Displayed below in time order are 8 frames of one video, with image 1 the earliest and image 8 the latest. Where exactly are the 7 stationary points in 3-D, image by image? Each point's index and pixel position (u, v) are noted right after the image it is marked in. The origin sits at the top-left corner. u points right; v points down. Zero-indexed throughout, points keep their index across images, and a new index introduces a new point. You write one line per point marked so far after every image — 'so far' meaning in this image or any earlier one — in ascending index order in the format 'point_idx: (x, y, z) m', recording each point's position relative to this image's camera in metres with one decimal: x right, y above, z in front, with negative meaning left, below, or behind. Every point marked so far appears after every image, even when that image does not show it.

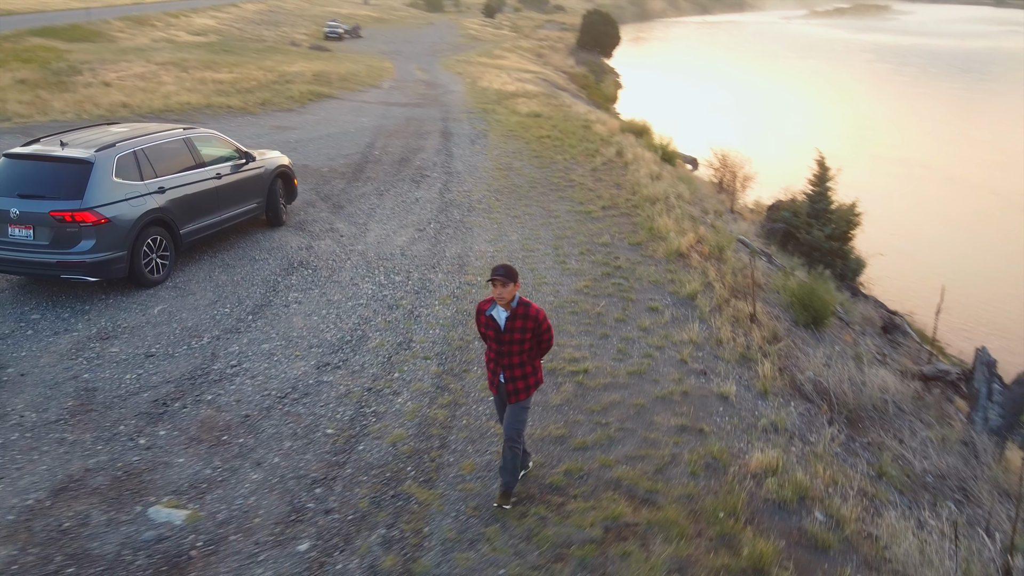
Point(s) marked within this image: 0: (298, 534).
0: (-1.3, -1.4, +4.8) m
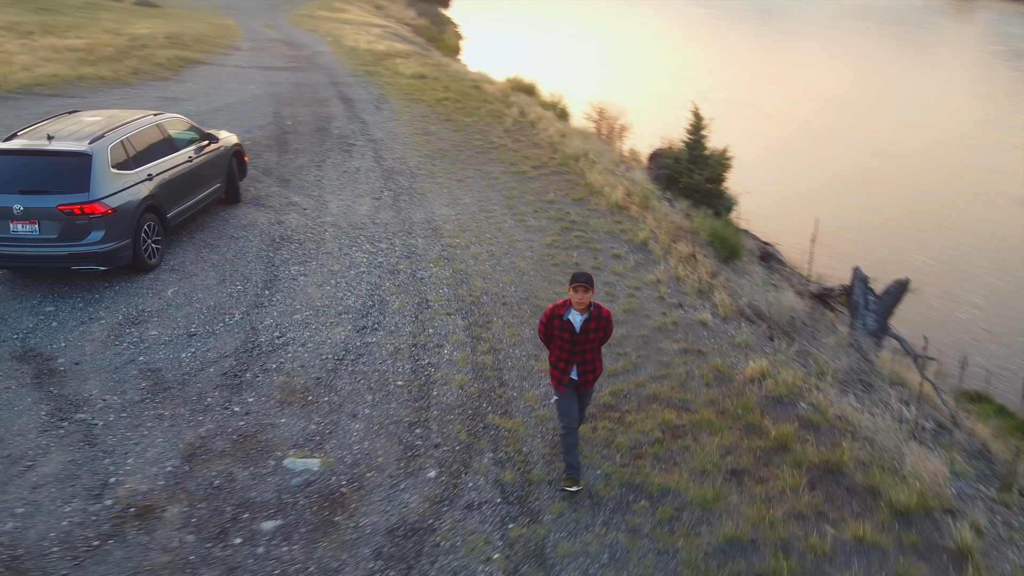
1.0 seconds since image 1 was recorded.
0: (-0.6, -1.3, +5.8) m
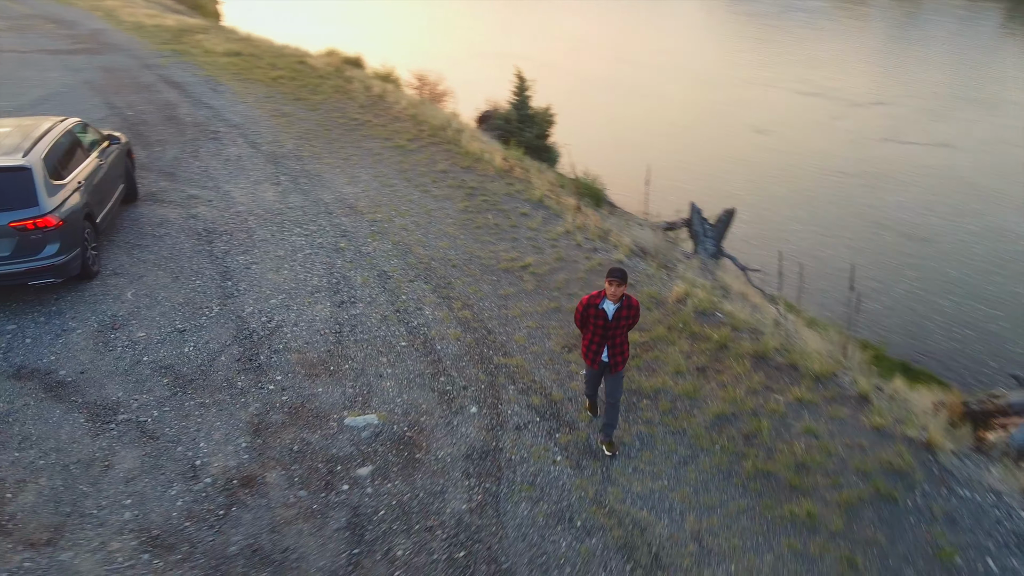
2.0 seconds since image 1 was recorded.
0: (-0.4, -1.0, +6.9) m
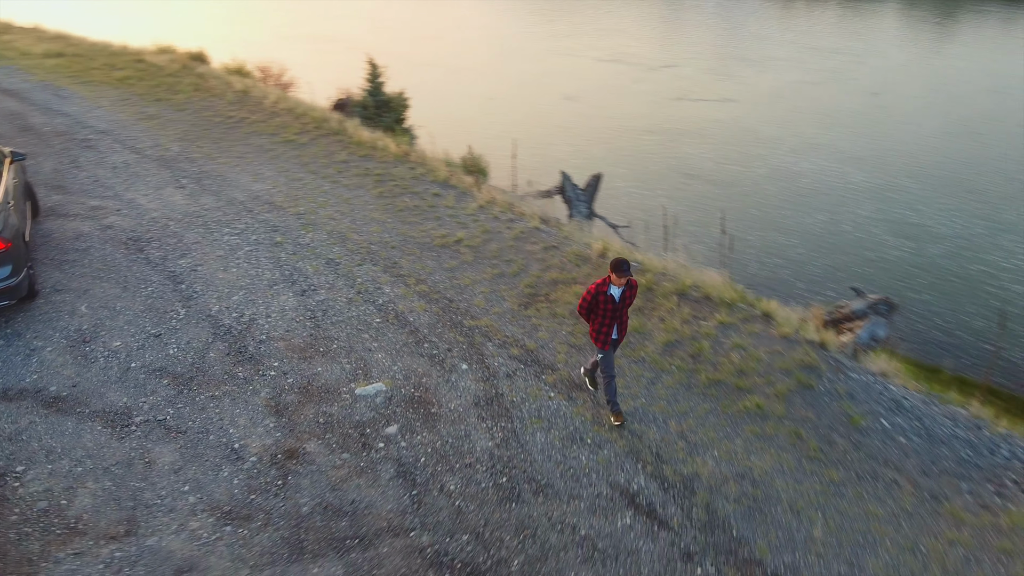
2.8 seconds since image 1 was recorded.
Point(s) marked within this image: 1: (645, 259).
0: (-0.6, -0.7, +7.9) m
1: (+1.7, +0.4, +10.2) m
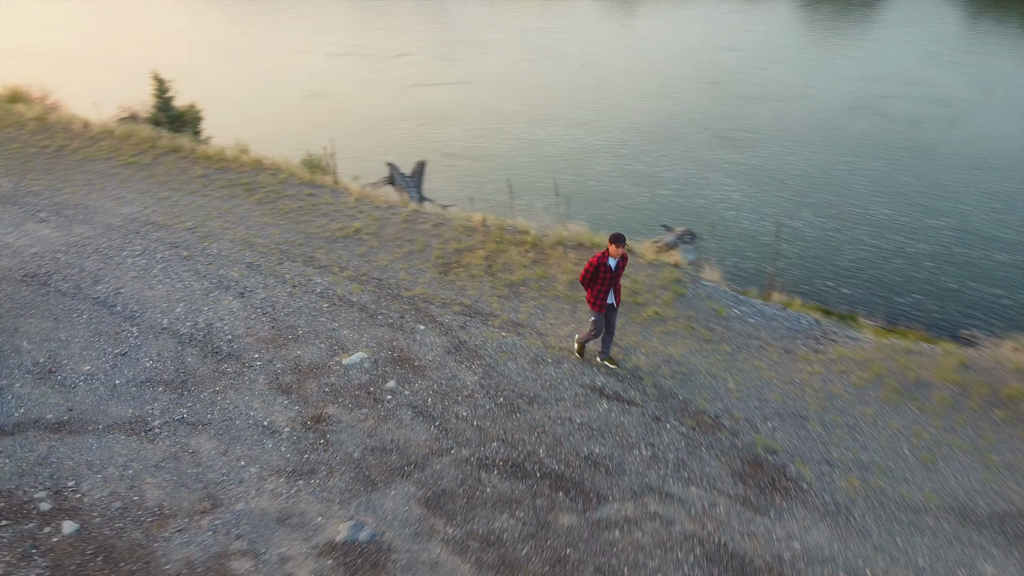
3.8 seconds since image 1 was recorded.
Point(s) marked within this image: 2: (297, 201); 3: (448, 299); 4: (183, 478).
0: (-1.1, -0.4, +9.3) m
1: (+0.1, +1.0, +12.1) m
2: (-3.3, +1.3, +12.5) m
3: (-0.8, -0.1, +9.8) m
4: (-2.9, -1.7, +7.1) m
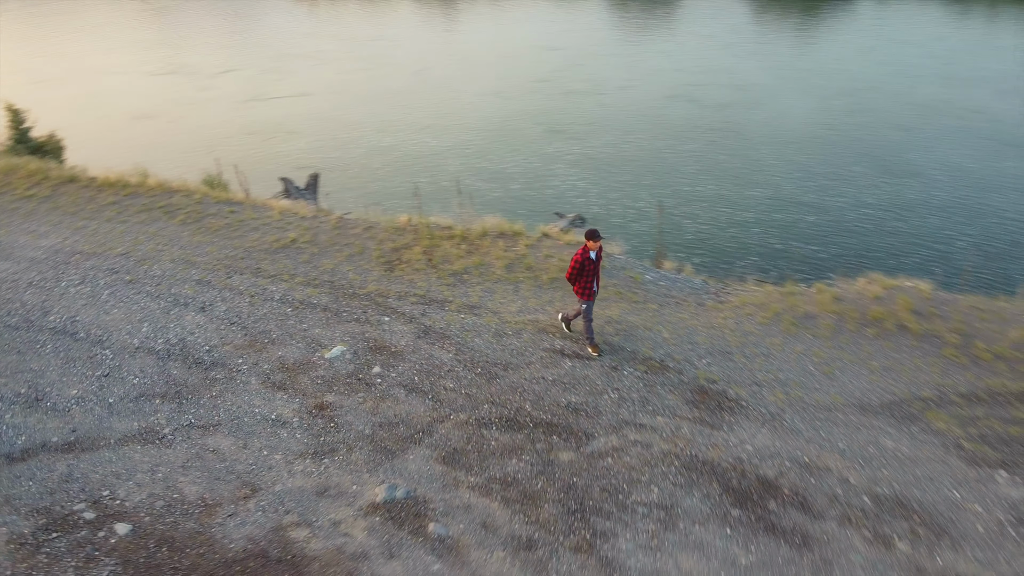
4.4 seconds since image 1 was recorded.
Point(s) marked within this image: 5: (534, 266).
0: (-1.7, -0.4, +10.2) m
1: (-1.2, +1.1, +13.2) m
2: (-4.6, +1.1, +12.9) m
3: (-1.5, -0.1, +10.8) m
4: (-2.8, -1.7, +7.7) m
5: (+0.3, +0.3, +11.5) m
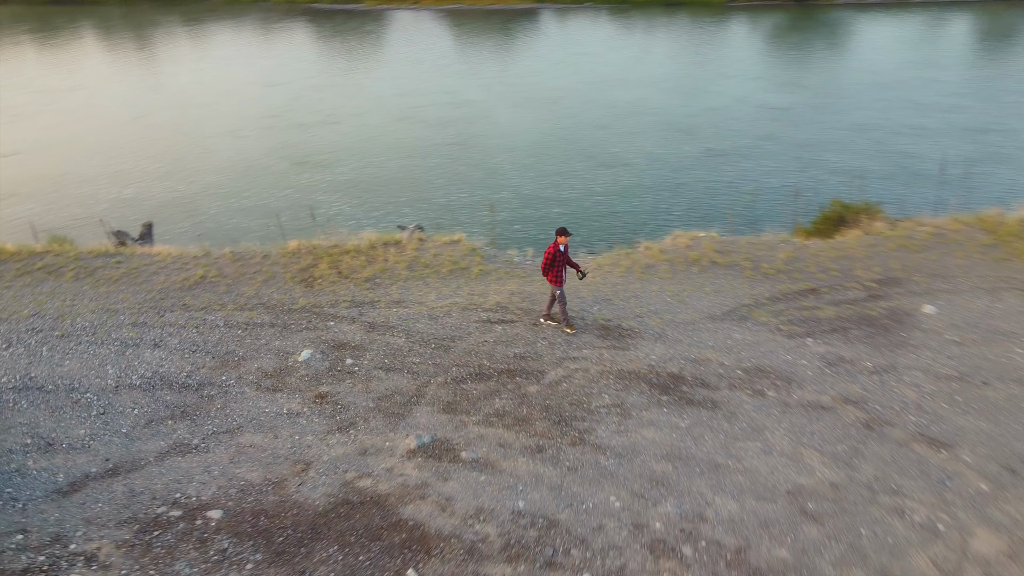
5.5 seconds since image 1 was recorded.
0: (-2.7, -0.5, +11.7) m
1: (-3.5, +0.8, +14.8) m
2: (-6.6, +0.3, +13.4) m
3: (-2.8, -0.2, +12.4) m
4: (-2.8, -1.9, +9.0) m
5: (-1.4, +0.4, +13.6) m
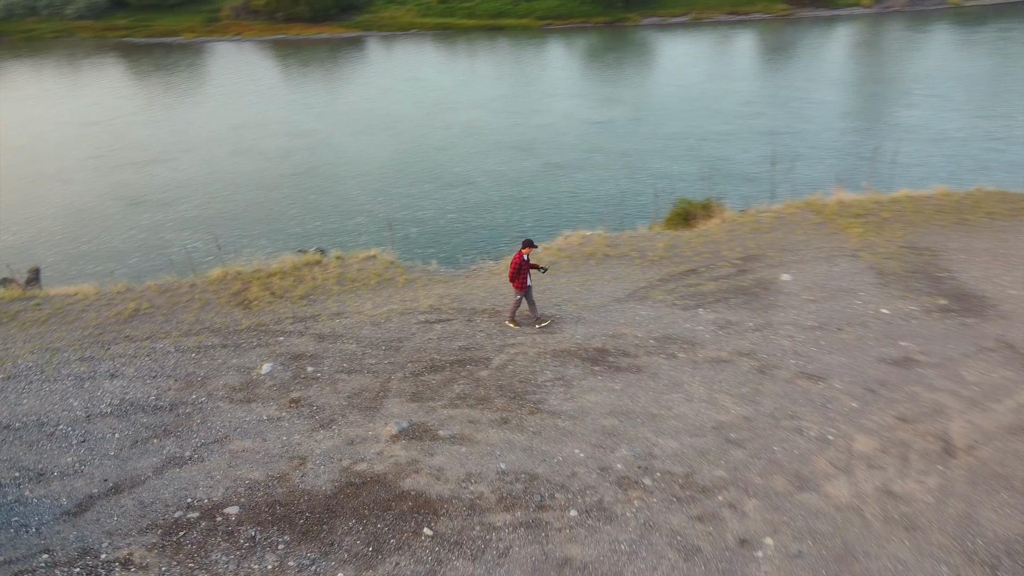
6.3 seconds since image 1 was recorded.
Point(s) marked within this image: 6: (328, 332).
0: (-3.7, -0.8, +12.5) m
1: (-5.1, +0.4, +15.3) m
2: (-7.9, -0.4, +13.4) m
3: (-3.9, -0.5, +13.1) m
4: (-3.0, -2.1, +9.8) m
5: (-2.8, +0.2, +14.6) m
6: (-2.9, -0.7, +12.7) m
